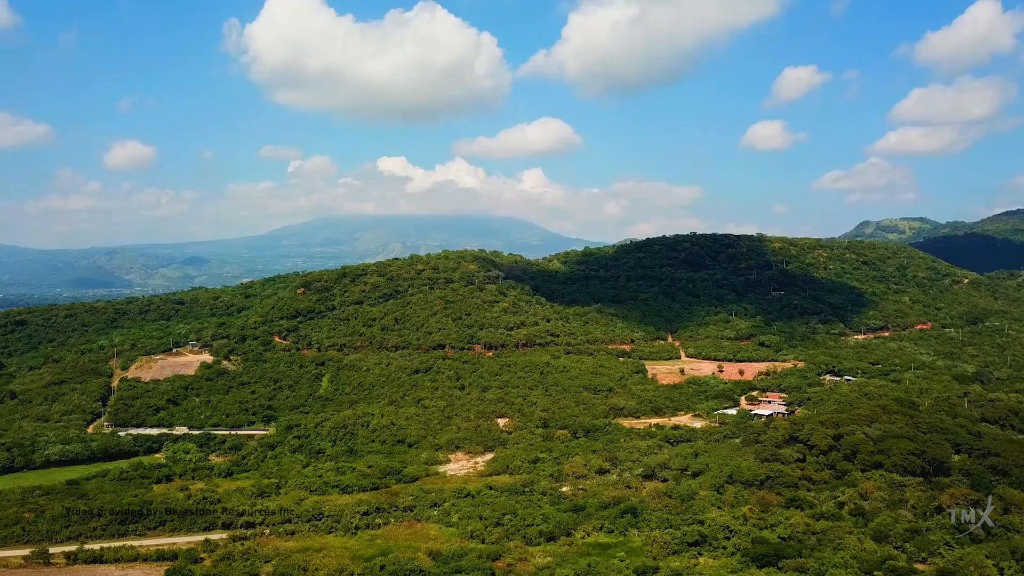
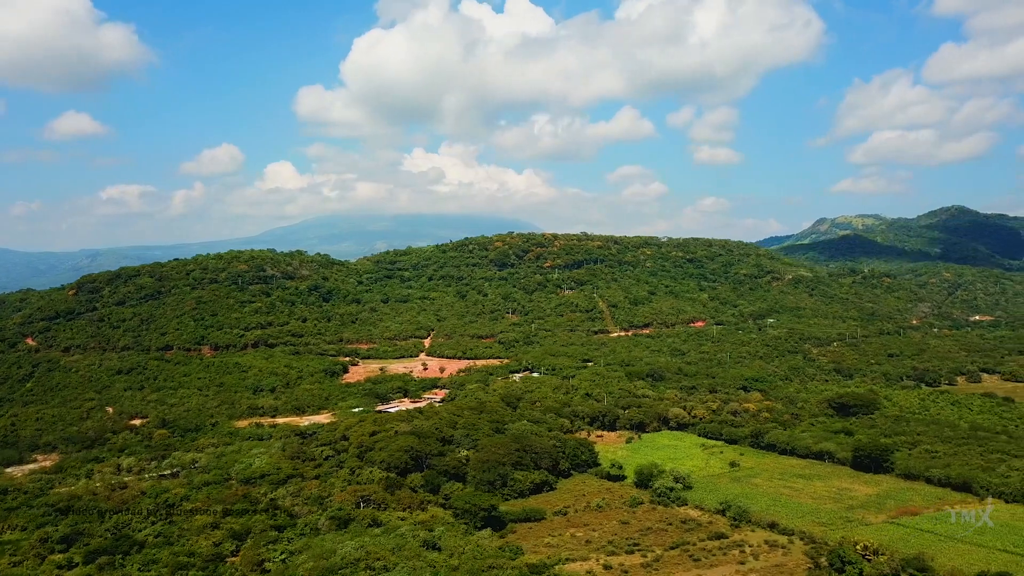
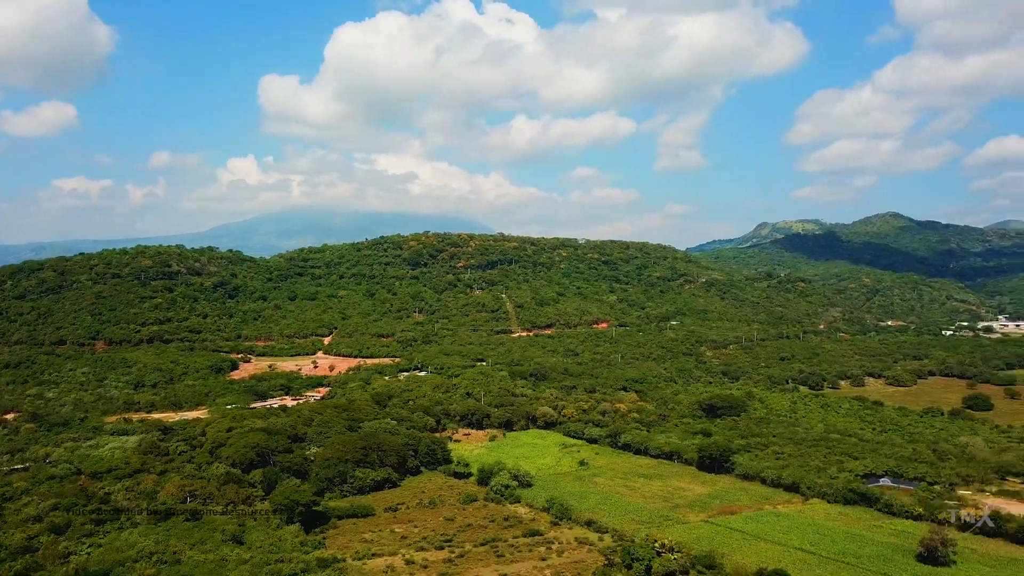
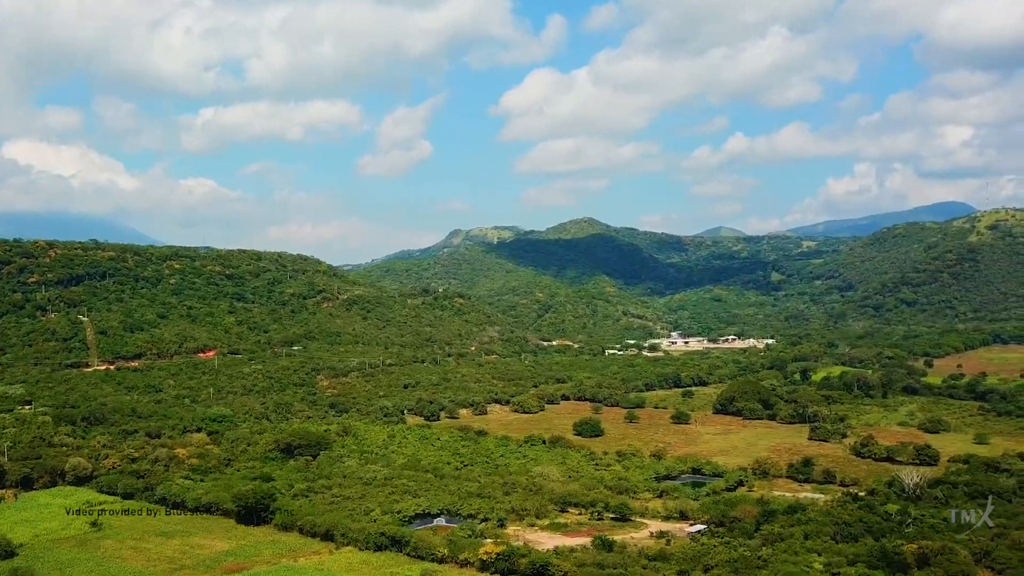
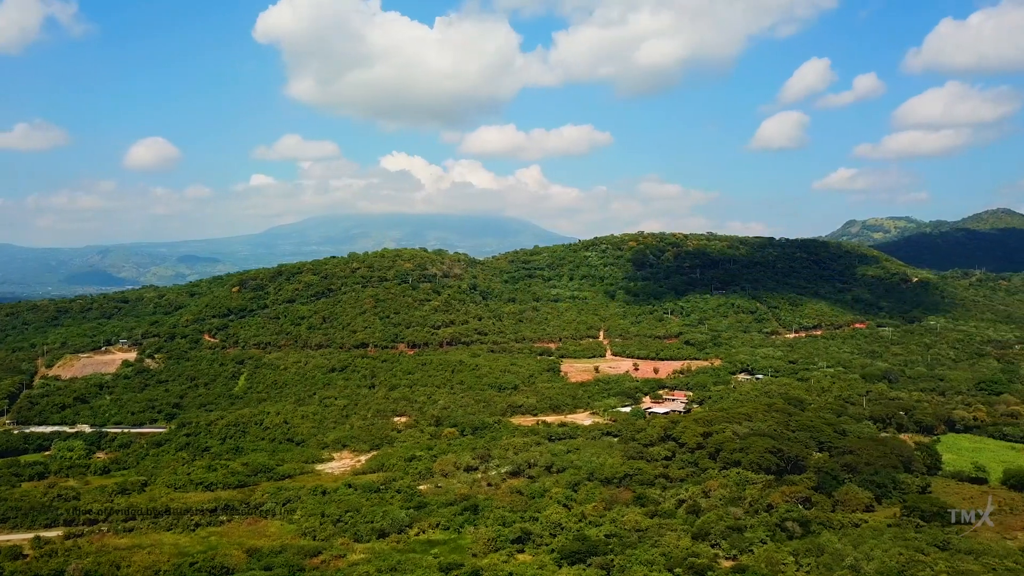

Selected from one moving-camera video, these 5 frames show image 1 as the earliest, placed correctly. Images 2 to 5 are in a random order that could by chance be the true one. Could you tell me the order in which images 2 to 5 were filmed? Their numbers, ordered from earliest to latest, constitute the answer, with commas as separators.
5, 2, 3, 4
